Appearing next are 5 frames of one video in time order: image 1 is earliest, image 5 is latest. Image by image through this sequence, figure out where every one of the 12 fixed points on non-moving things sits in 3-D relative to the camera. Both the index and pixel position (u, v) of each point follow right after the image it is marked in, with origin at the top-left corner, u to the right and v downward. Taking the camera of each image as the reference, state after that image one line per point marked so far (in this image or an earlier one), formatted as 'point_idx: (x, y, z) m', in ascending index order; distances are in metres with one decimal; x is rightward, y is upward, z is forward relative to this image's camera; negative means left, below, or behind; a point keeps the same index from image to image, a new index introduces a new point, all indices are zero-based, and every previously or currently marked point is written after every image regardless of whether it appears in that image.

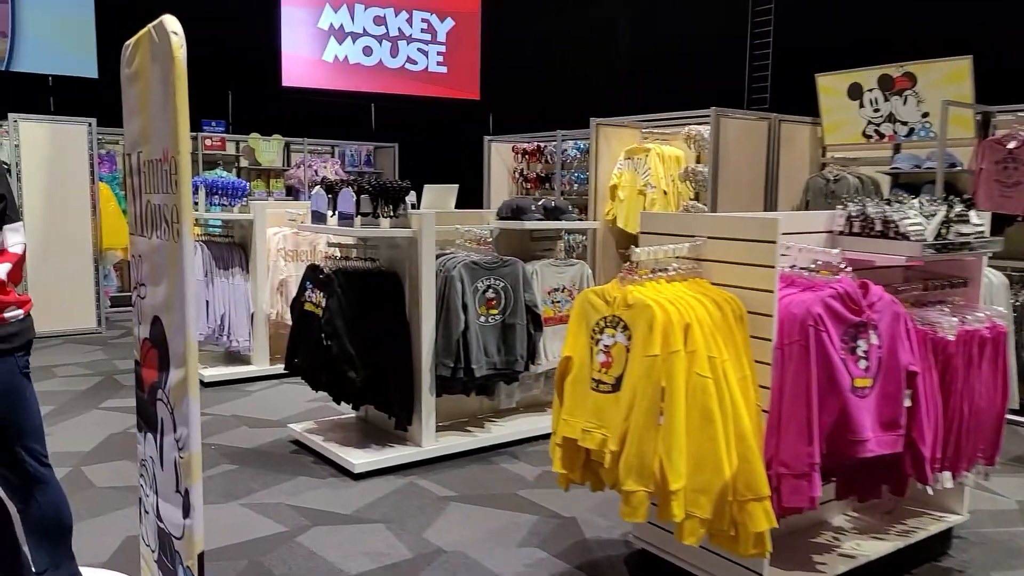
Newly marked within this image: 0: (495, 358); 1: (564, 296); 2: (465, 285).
0: (-0.1, -0.4, +4.0) m
1: (+0.3, 0.0, +4.4) m
2: (-0.2, 0.0, +3.9) m
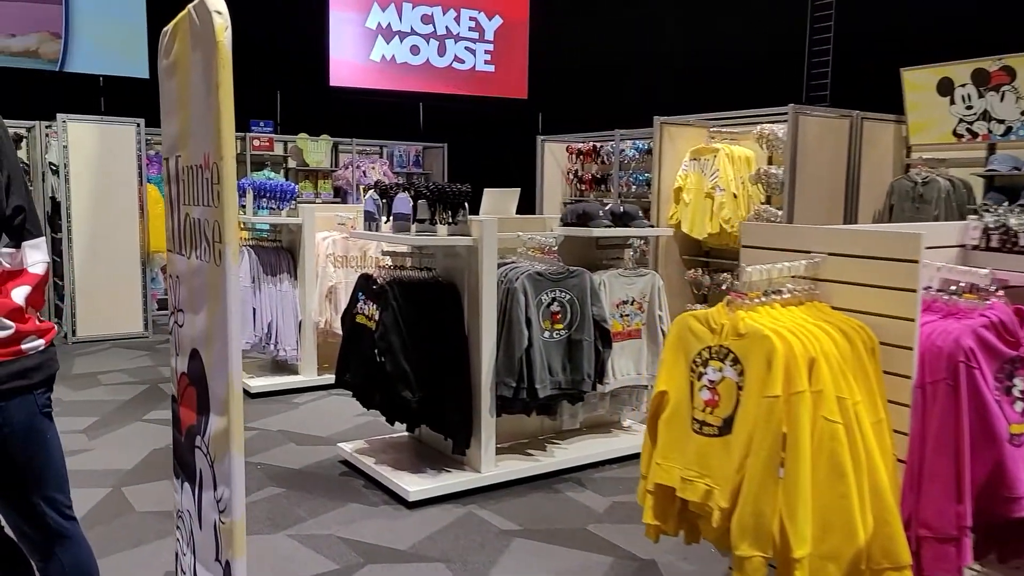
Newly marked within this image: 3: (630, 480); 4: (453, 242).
0: (+0.2, -0.4, +3.7) m
1: (+0.6, -0.1, +4.1) m
2: (+0.1, 0.0, +3.6) m
3: (+0.6, -0.9, +3.8) m
4: (-0.3, +0.2, +3.5) m
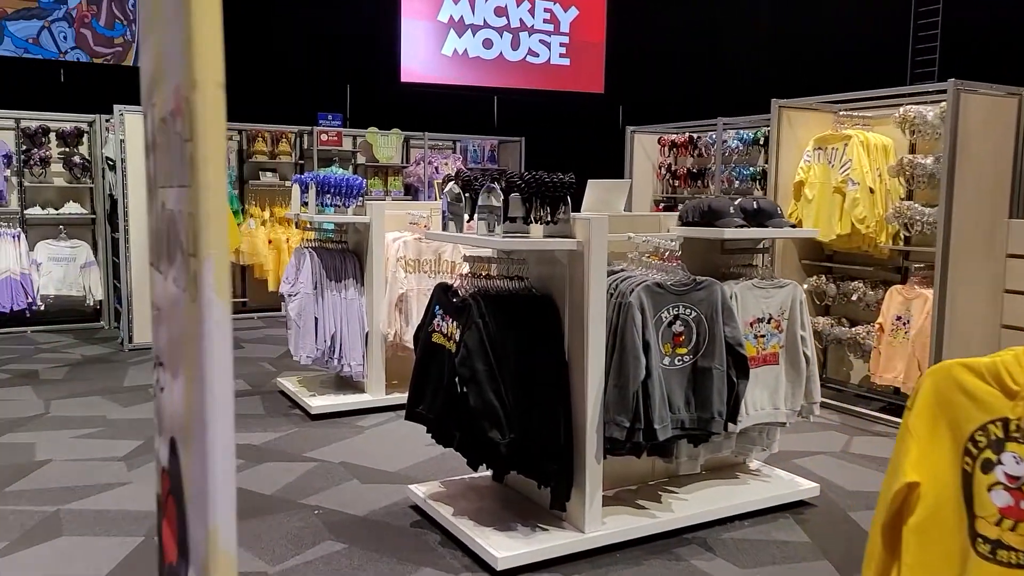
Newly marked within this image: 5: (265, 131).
0: (+0.6, -0.5, +3.0) m
1: (+1.1, -0.2, +3.3) m
2: (+0.5, -0.1, +2.9) m
3: (+1.0, -1.0, +3.1) m
4: (+0.1, +0.1, +2.8) m
5: (-2.6, +1.6, +8.3) m
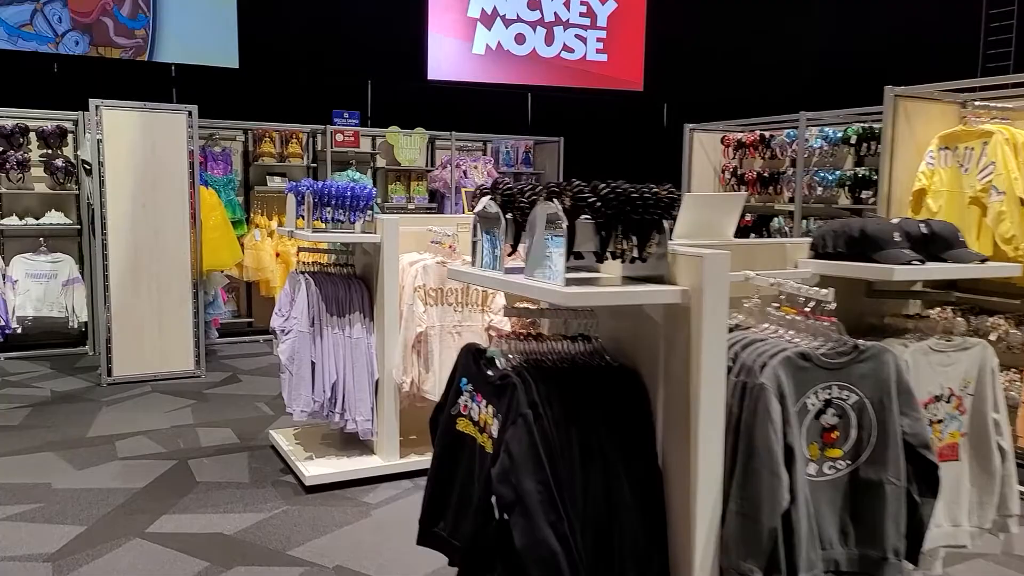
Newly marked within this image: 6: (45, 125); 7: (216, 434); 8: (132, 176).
0: (+0.8, -0.7, +1.9) m
1: (+1.2, -0.3, +2.2) m
2: (+0.6, -0.3, +1.9) m
3: (+1.2, -1.2, +2.0) m
4: (+0.3, 0.0, +1.8) m
5: (-2.2, +1.5, +7.4) m
6: (-3.8, +1.3, +6.5) m
7: (-1.7, -0.8, +4.5) m
8: (-2.6, +0.8, +5.5) m
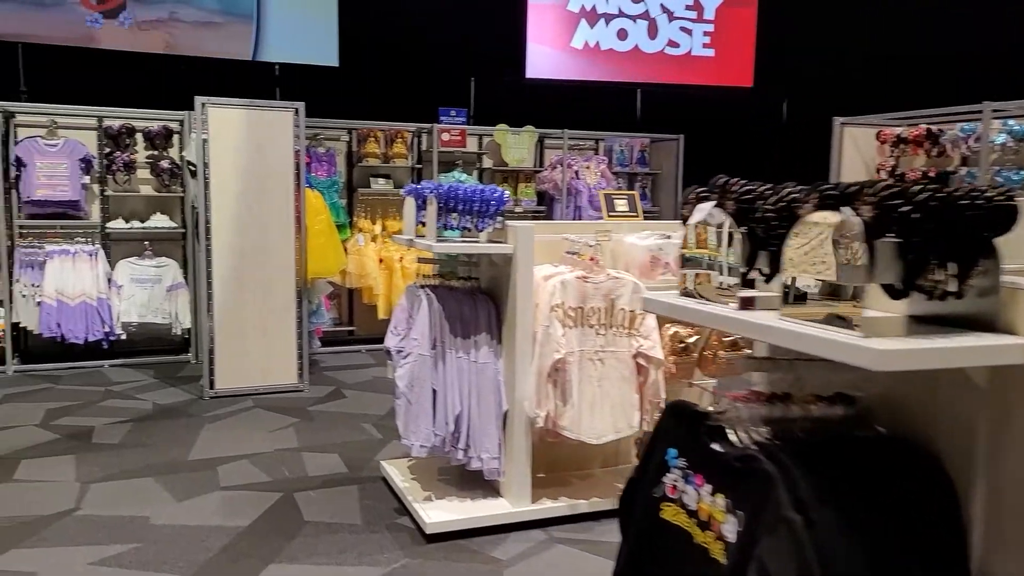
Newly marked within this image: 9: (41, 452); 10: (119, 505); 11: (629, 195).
0: (+1.2, -0.7, +1.3) m
1: (+1.7, -0.4, +1.5) m
2: (+1.1, -0.4, +1.2) m
3: (+1.6, -1.3, +1.3) m
4: (+0.7, -0.1, +1.2) m
5: (-1.2, +1.4, +7.0) m
6: (-2.9, +1.3, +6.4) m
7: (-1.0, -0.9, +4.1) m
8: (-1.8, +0.7, +5.2) m
9: (-2.5, -0.9, +4.1) m
10: (-1.7, -0.9, +3.4) m
11: (+0.6, +0.5, +3.8) m
